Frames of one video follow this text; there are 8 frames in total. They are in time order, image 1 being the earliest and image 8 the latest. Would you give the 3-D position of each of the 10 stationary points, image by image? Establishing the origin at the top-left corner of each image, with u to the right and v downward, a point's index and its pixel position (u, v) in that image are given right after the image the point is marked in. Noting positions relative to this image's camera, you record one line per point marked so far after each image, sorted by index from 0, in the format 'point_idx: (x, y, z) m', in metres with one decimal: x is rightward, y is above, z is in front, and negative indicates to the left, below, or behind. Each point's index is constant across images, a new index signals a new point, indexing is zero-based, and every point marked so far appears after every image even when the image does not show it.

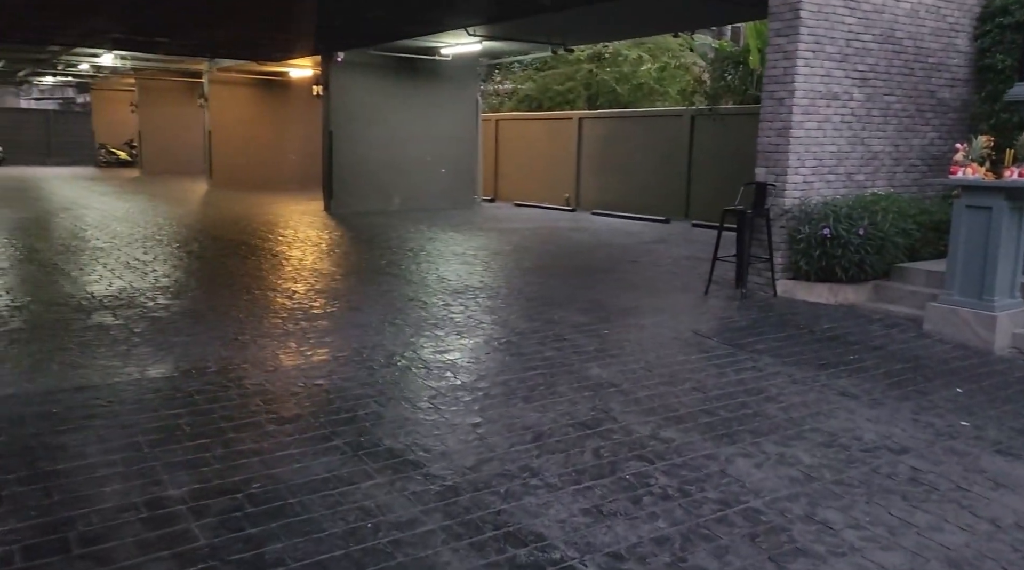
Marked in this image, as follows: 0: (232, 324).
0: (-2.0, -0.3, +6.0) m
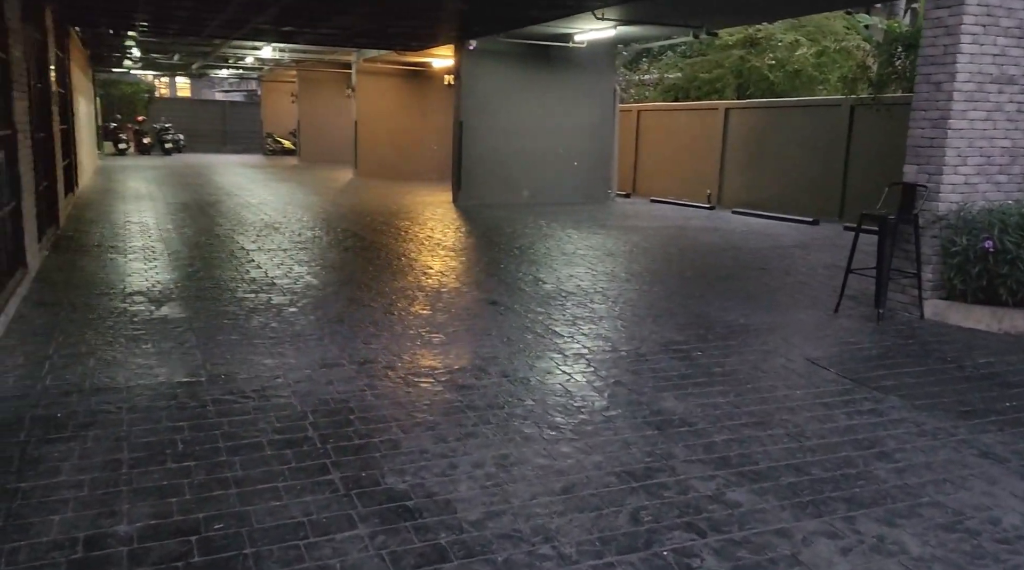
0: (-1.5, -0.3, +5.7) m
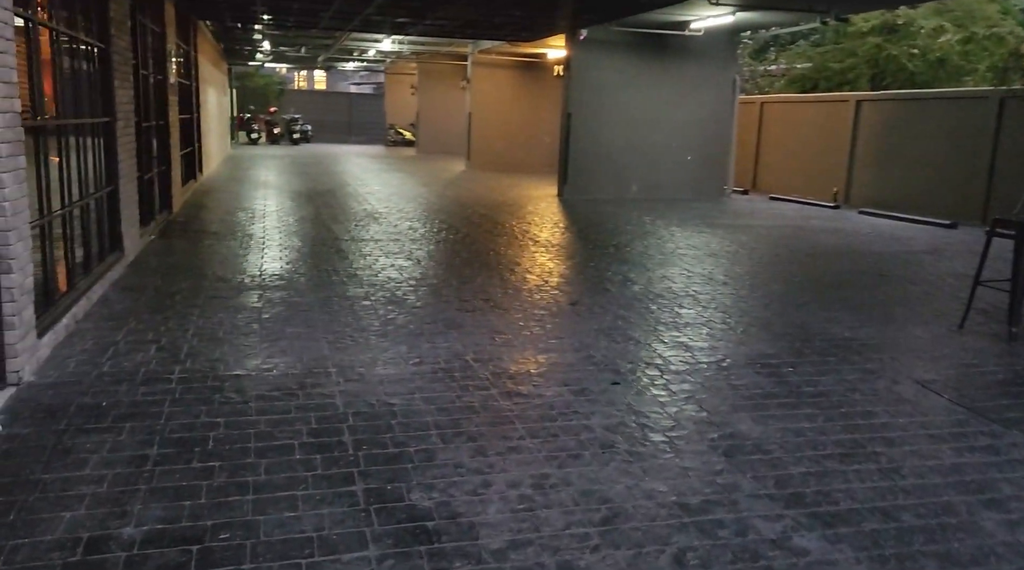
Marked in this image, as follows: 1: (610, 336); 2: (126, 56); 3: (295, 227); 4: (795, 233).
0: (-1.0, -0.2, +5.6) m
1: (+0.6, -0.3, +5.3) m
2: (-3.3, +2.0, +7.1) m
3: (-2.6, +0.7, +10.2) m
4: (+3.6, +0.7, +10.7) m
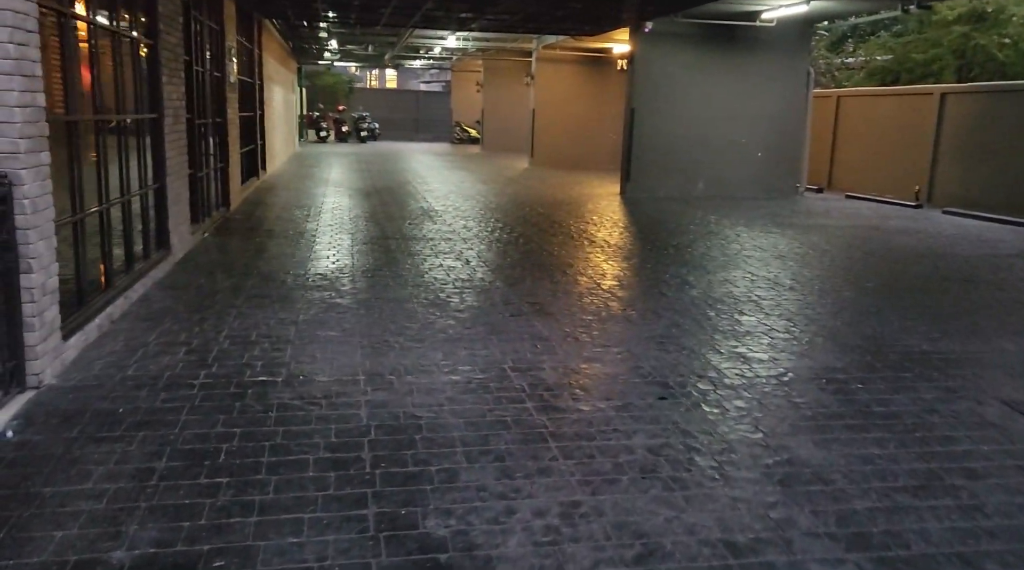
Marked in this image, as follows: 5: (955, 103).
0: (-0.7, -0.2, +5.4) m
1: (+0.9, -0.4, +5.0) m
2: (-2.9, +2.0, +7.1) m
3: (-1.9, +0.7, +10.1) m
4: (+4.3, +0.6, +10.0) m
5: (+6.9, +2.8, +13.1) m
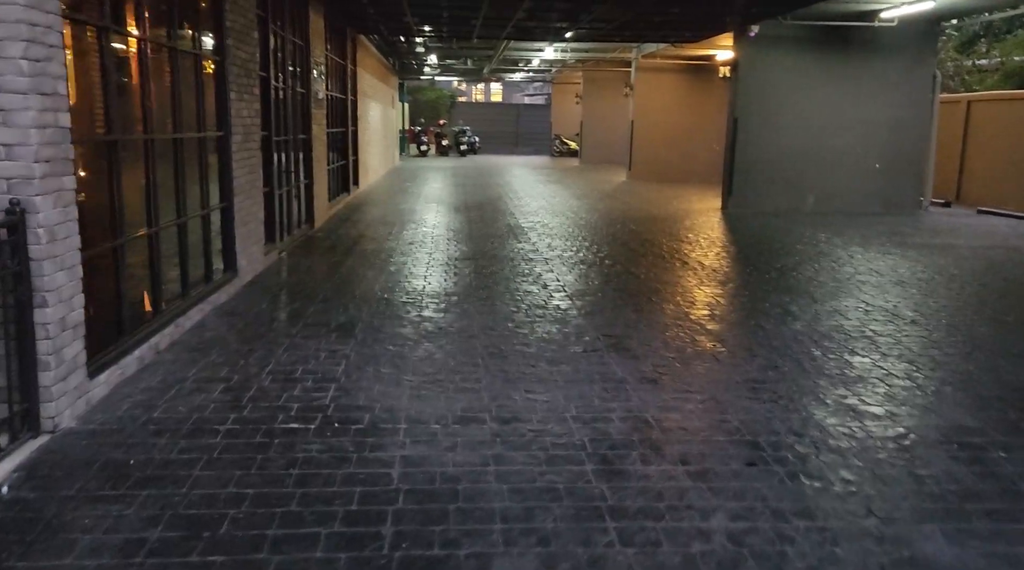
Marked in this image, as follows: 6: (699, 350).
0: (-0.3, -0.4, +4.9) m
1: (+1.2, -0.5, +4.3) m
2: (-2.2, +1.8, +6.9) m
3: (-0.9, +0.5, +9.8) m
4: (+5.3, +0.3, +8.9) m
5: (+8.3, +2.5, +11.6) m
6: (+1.1, -0.4, +5.1) m
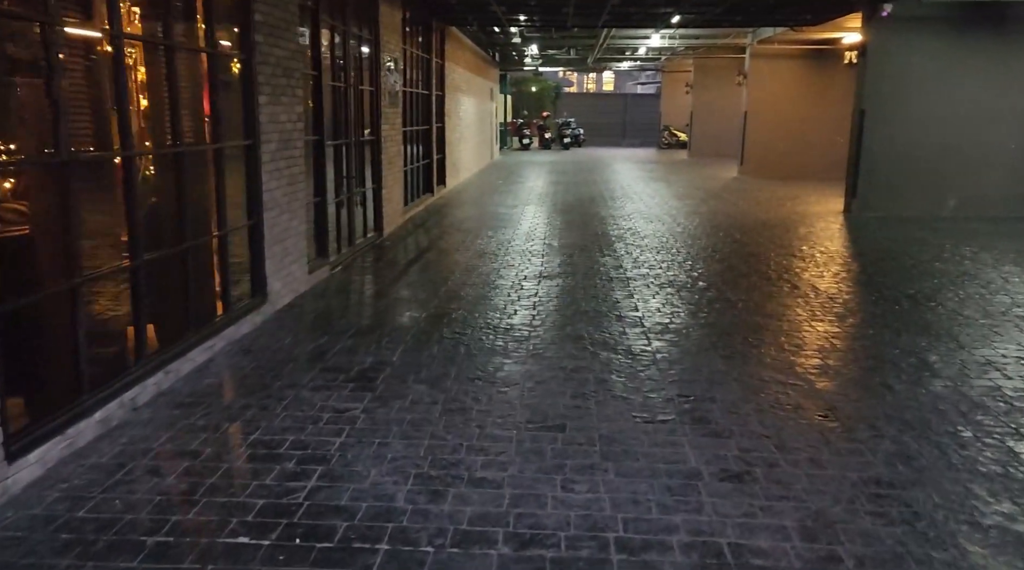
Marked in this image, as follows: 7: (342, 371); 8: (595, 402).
0: (-0.1, -0.6, +3.9) m
1: (+1.4, -0.8, +3.1) m
2: (-1.7, +1.6, +6.1) m
3: (0.0, +0.3, +8.8) m
4: (+6.0, 0.0, +7.1) m
5: (+9.4, +2.2, +9.4) m
6: (+1.4, -0.6, +3.9) m
7: (-1.0, -0.5, +4.7) m
8: (+0.4, -0.6, +4.2) m
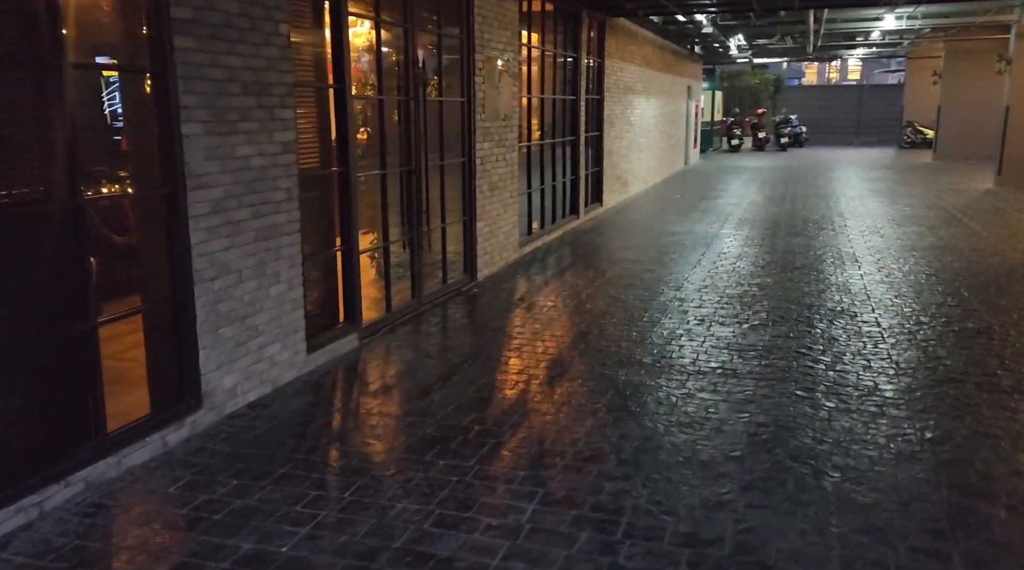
0: (-0.5, -1.2, +1.9) m
1: (+0.7, -1.4, +0.8) m
2: (-1.4, +1.1, +4.5) m
3: (+0.9, -0.2, +6.7) m
4: (+6.2, -0.7, +3.4) m
5: (+10.1, +1.3, +4.7) m
6: (+0.9, -1.2, +1.6) m
7: (-1.2, -1.0, +2.9) m
8: (0.0, -1.2, +2.1) m
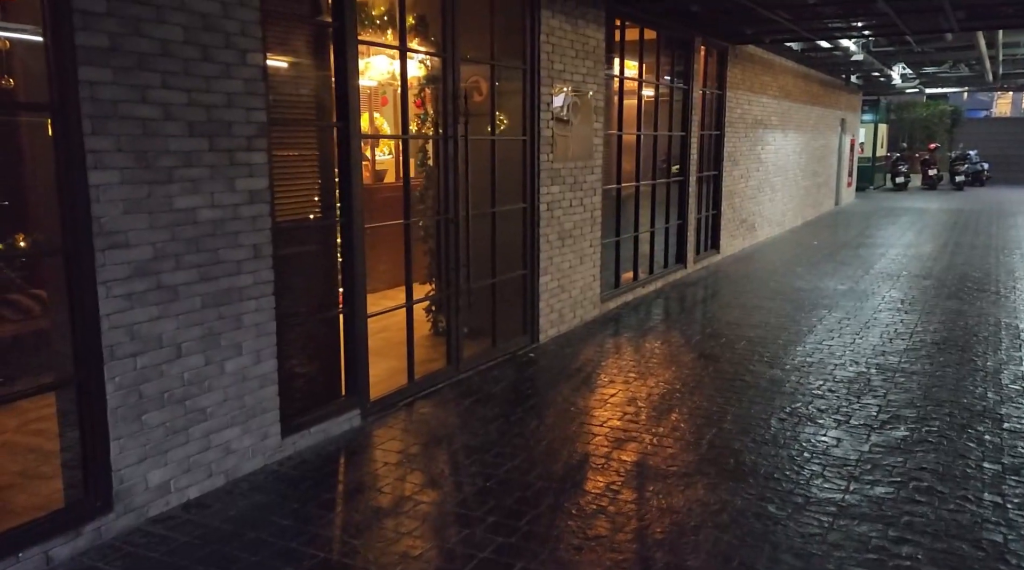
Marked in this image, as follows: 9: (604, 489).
0: (-1.1, -1.5, +1.0) m
1: (-0.2, -1.7, -0.3) m
2: (-1.4, +0.8, +3.8) m
3: (+1.2, -0.7, +5.5) m
4: (+5.8, -1.3, +1.3) m
5: (+10.0, +0.6, +1.9) m
6: (+0.2, -1.5, +0.5) m
7: (-1.5, -1.3, +2.2) m
8: (-0.5, -1.5, +1.1) m
9: (+0.4, -1.0, +4.0) m
